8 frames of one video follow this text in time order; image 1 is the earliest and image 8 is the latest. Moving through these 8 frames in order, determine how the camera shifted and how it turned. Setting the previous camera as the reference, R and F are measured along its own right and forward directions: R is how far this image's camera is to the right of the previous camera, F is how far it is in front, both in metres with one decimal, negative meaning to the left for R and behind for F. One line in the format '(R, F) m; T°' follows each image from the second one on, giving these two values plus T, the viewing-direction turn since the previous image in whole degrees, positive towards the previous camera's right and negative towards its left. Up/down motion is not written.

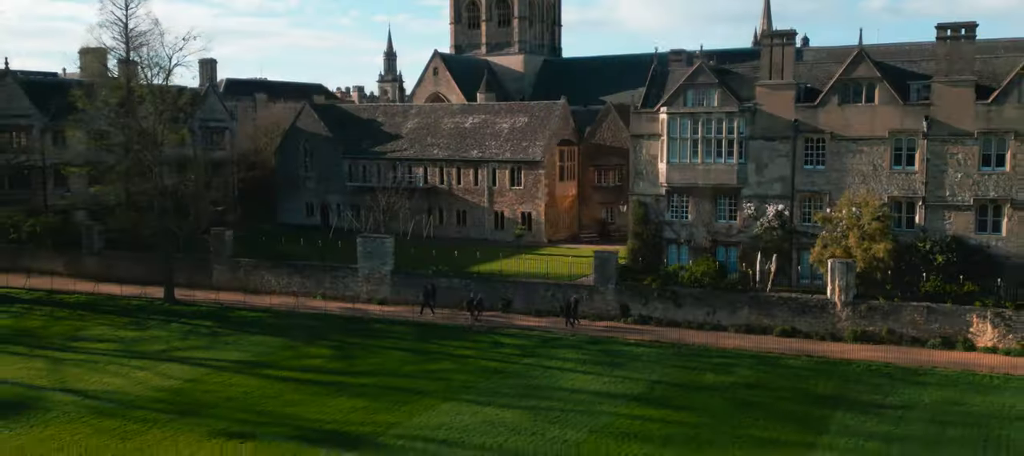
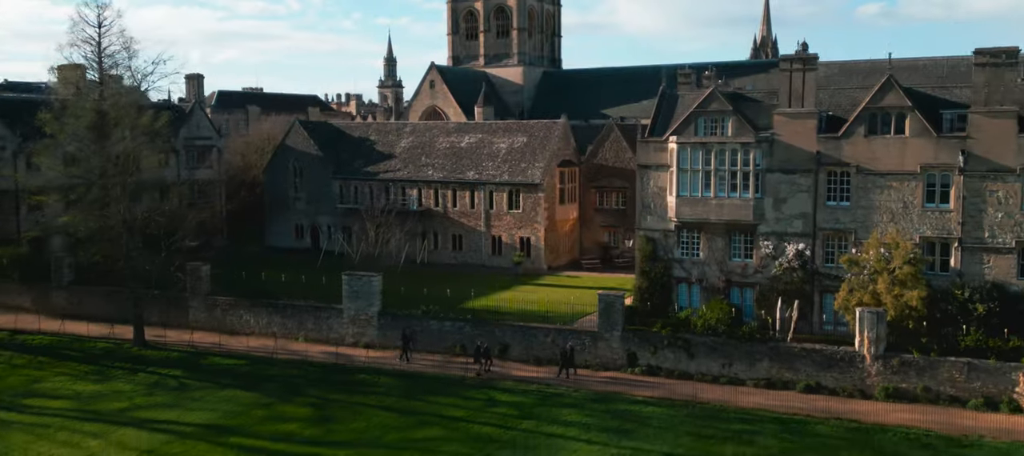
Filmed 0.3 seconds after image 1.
(+0.1, +2.1) m; 0°
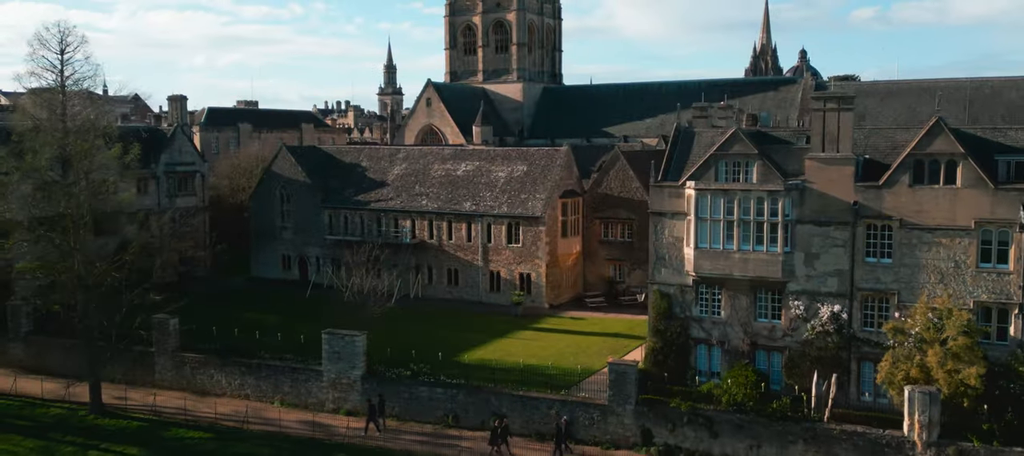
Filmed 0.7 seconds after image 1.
(0.0, +2.7) m; 0°
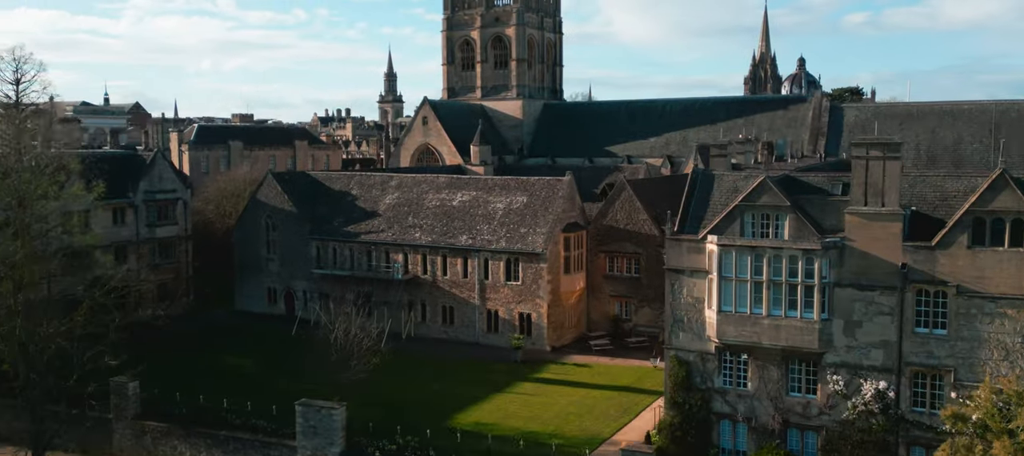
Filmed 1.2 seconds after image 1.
(0.0, +2.7) m; 0°
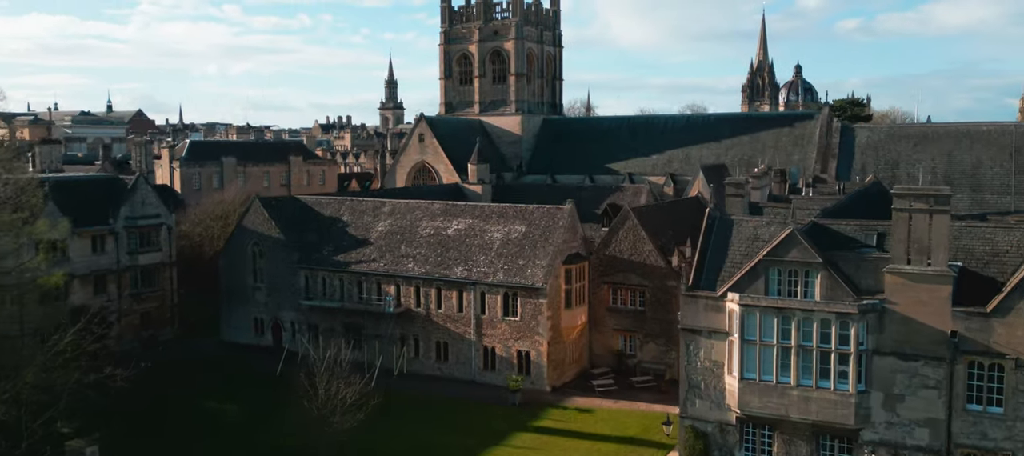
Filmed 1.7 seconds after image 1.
(0.0, +2.2) m; 0°
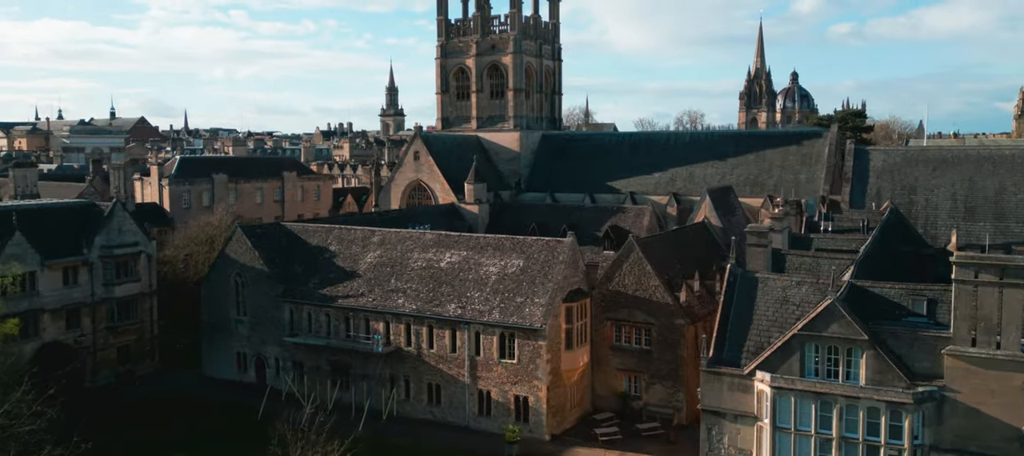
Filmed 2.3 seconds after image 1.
(+0.1, +2.5) m; 0°
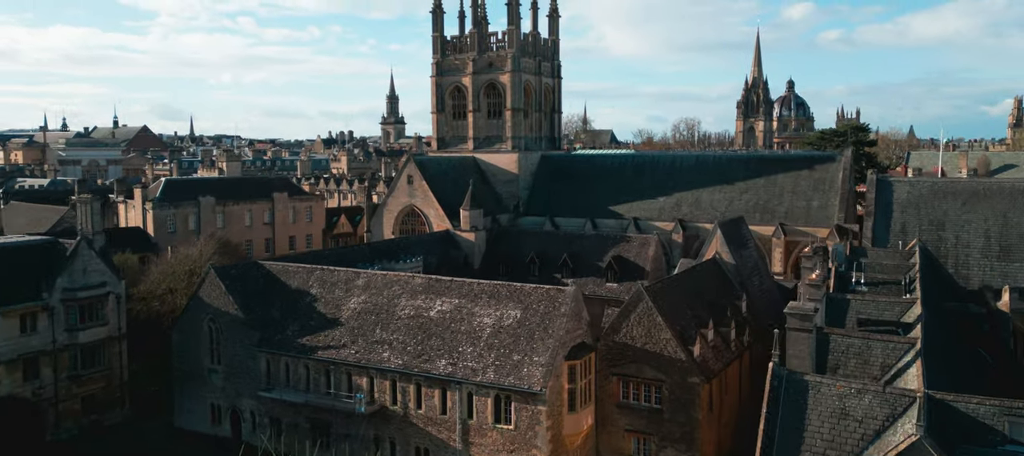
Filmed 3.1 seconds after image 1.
(+0.1, +3.4) m; 0°
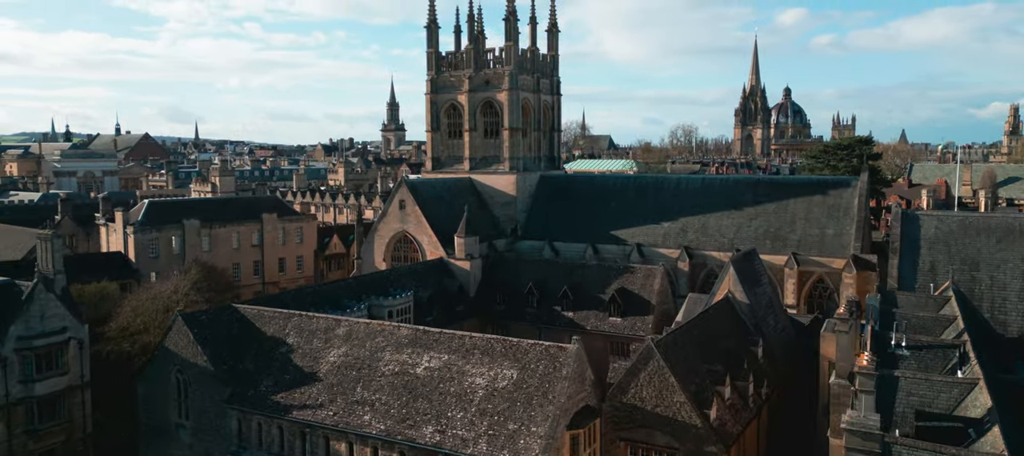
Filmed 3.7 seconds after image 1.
(+0.1, +3.4) m; 0°
